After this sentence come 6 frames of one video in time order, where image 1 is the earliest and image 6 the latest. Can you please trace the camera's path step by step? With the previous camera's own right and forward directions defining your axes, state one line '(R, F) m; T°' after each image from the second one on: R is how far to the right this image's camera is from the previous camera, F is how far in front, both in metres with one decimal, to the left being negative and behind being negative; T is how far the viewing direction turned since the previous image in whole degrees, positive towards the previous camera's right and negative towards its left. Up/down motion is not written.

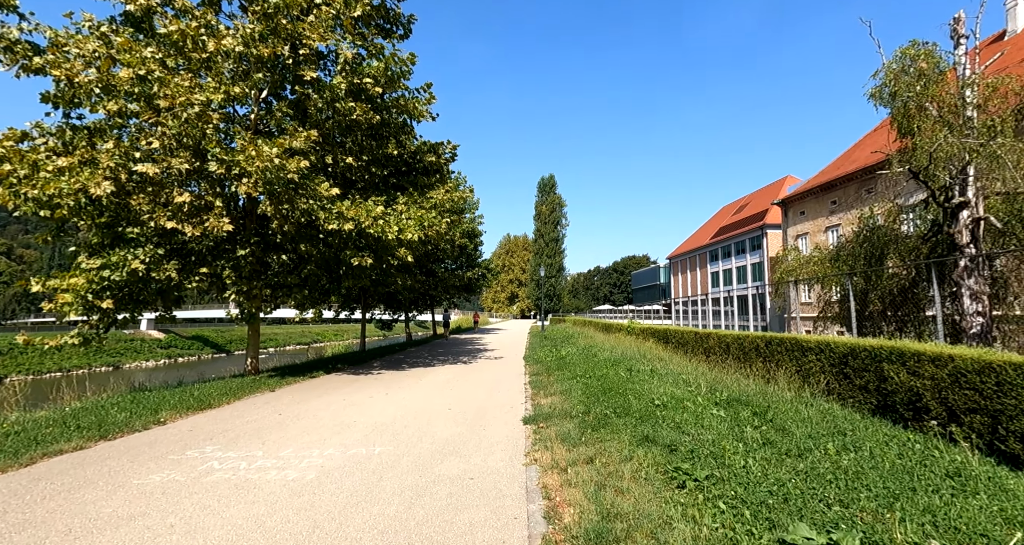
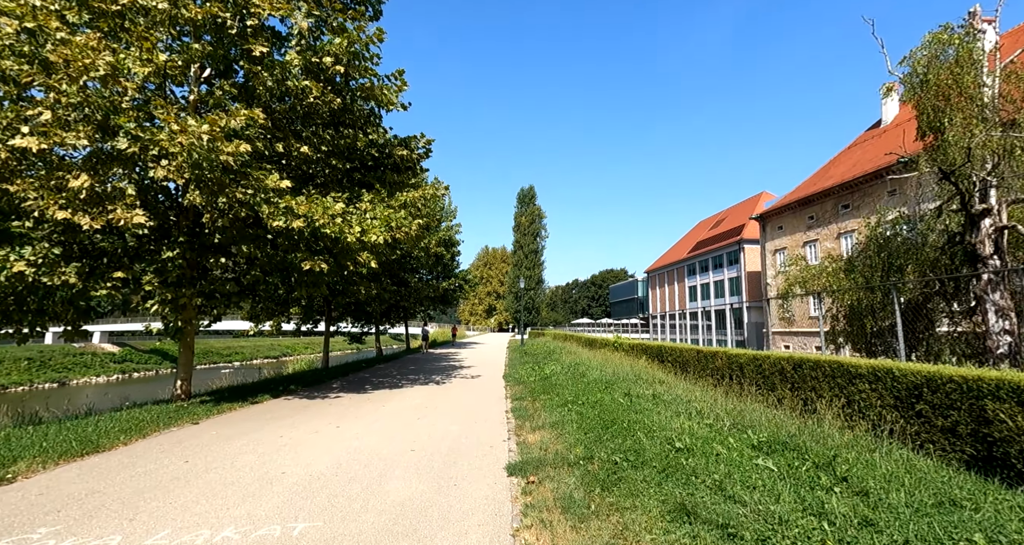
(0.0, +1.3) m; +3°
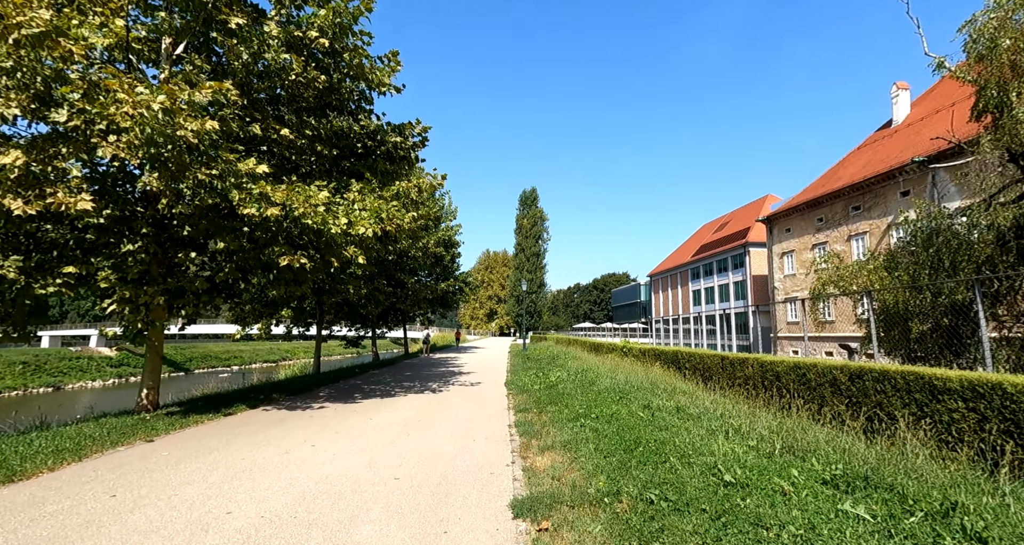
(0.0, +1.0) m; 0°
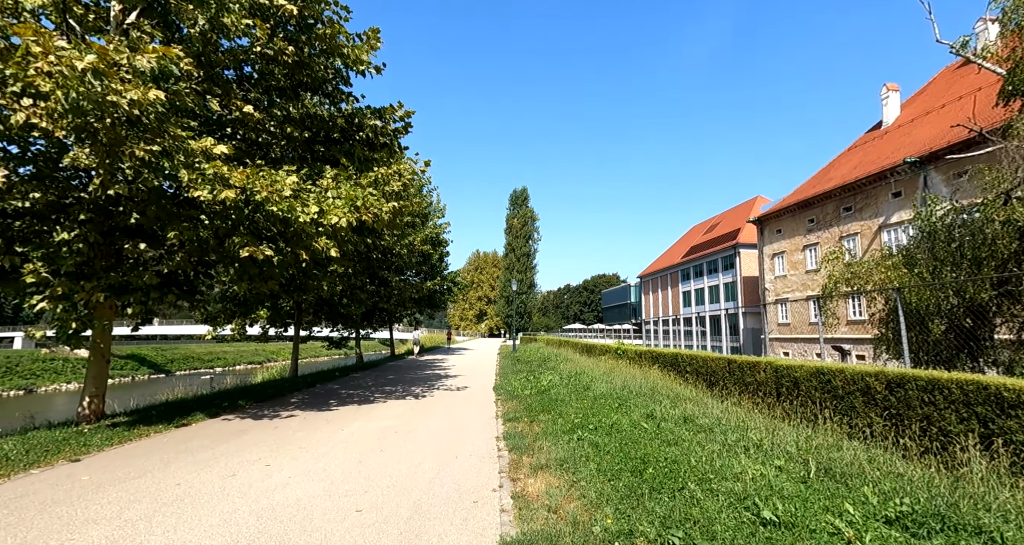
(0.0, +0.8) m; +1°
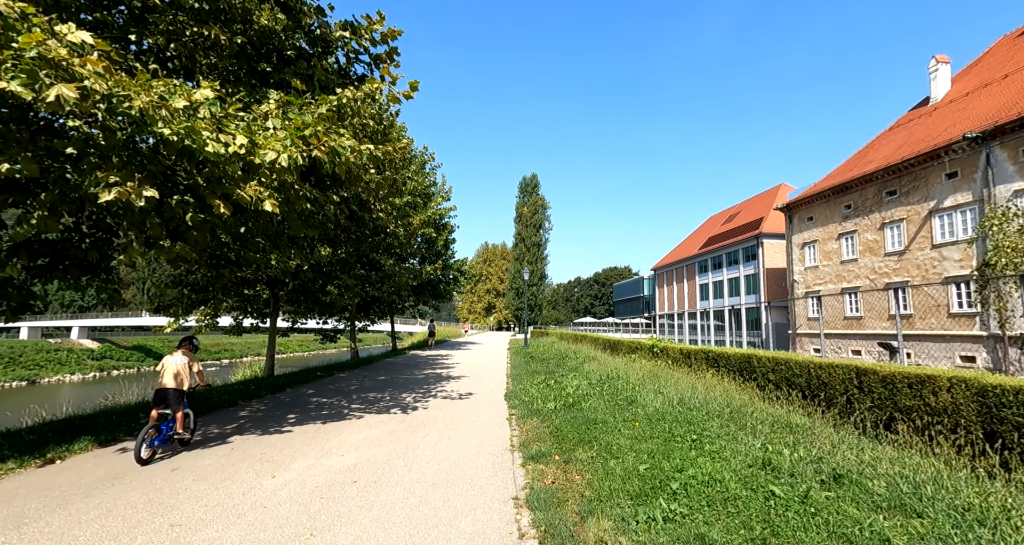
(-0.2, +2.6) m; -1°
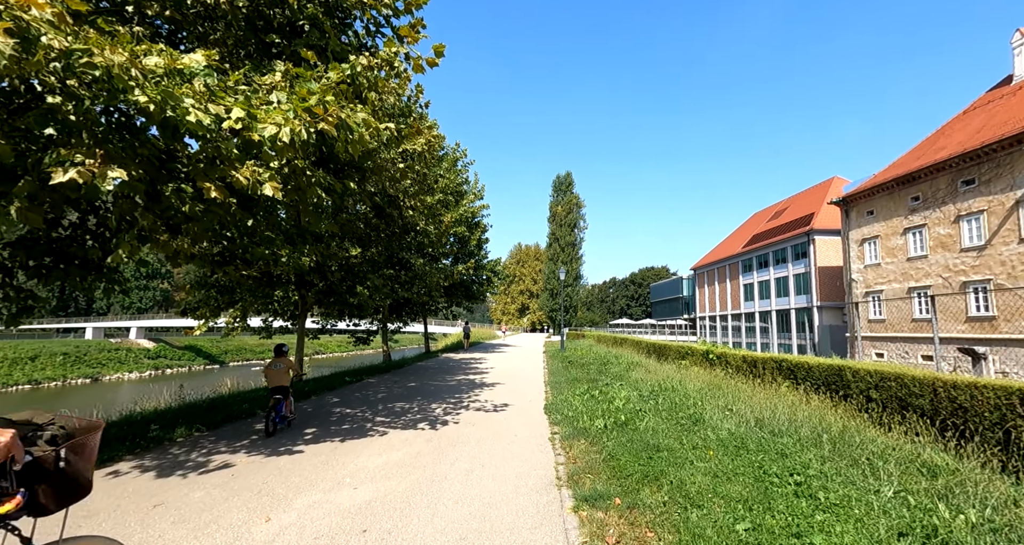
(-0.1, +1.0) m; -4°
